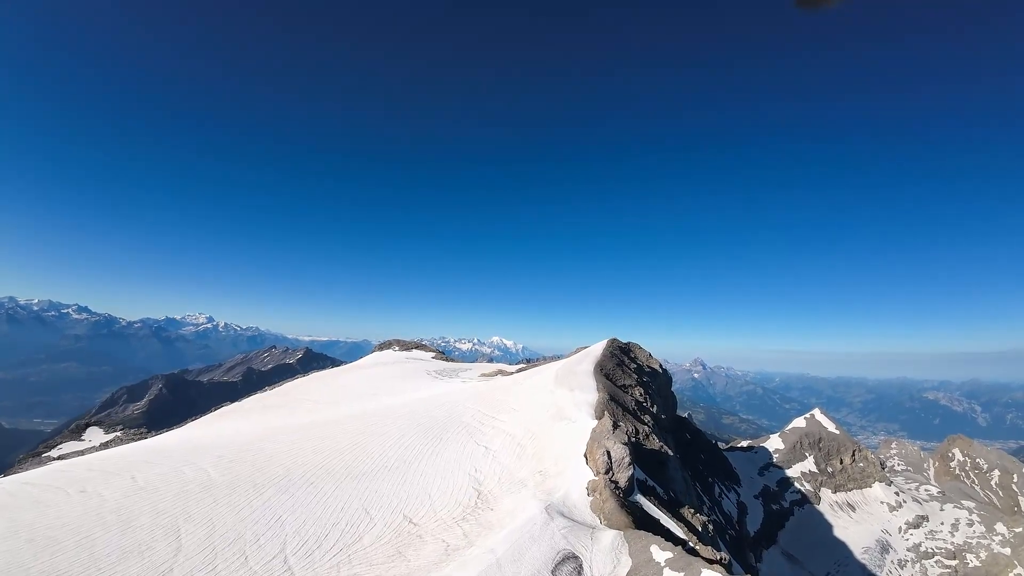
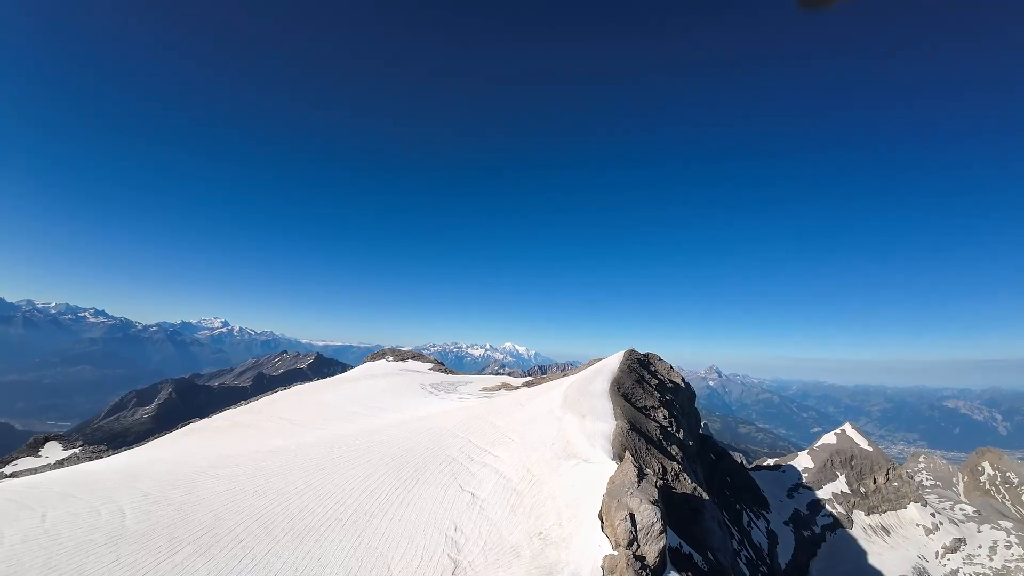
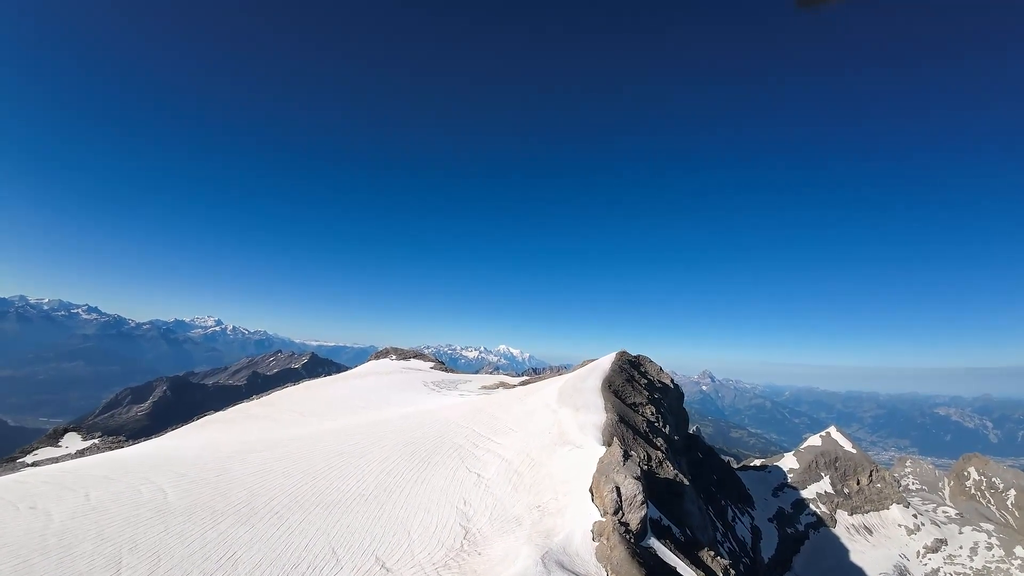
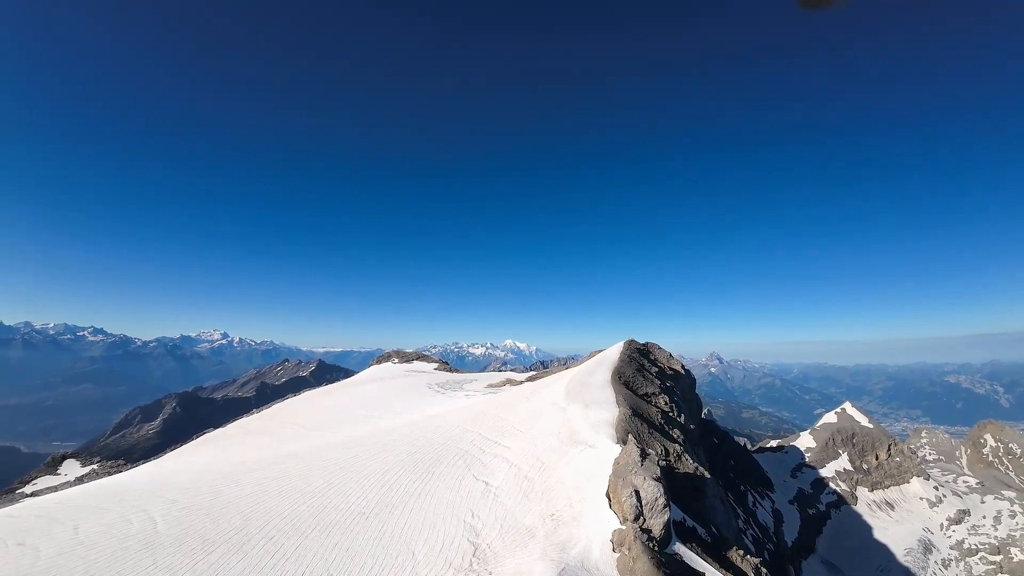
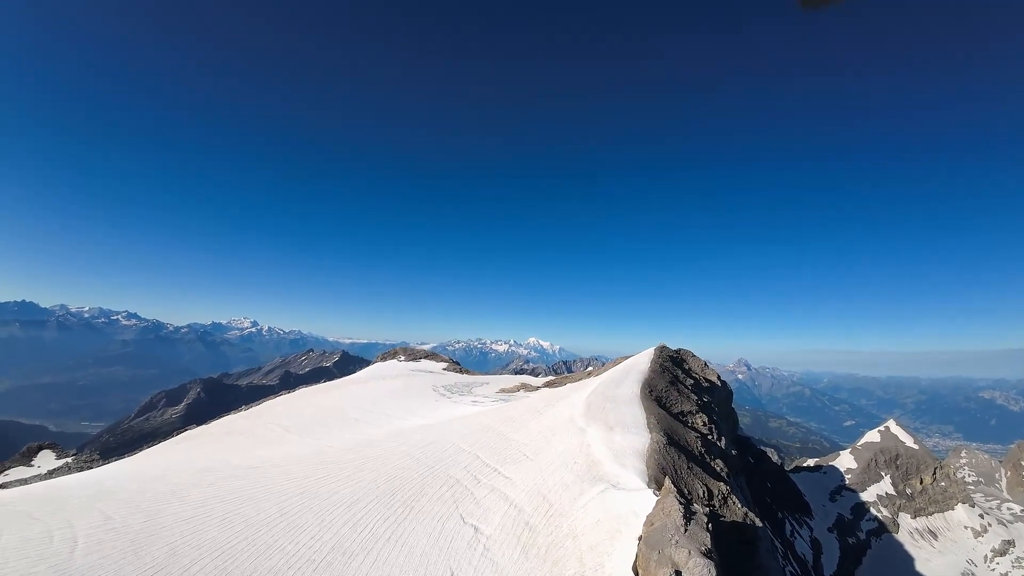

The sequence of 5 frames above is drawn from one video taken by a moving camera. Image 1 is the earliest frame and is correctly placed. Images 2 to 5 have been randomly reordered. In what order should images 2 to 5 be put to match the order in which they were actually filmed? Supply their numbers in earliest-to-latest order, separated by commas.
3, 4, 2, 5
